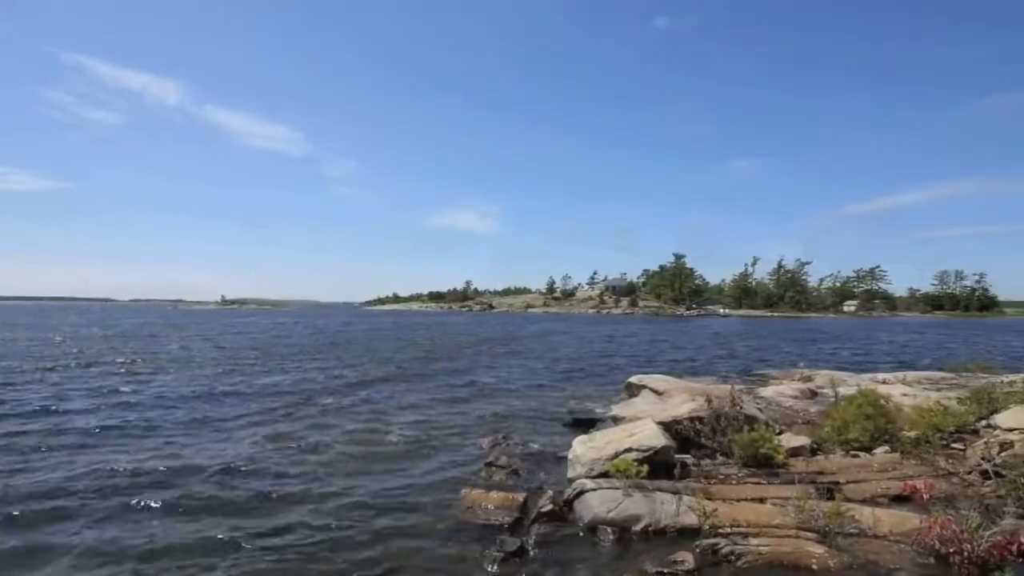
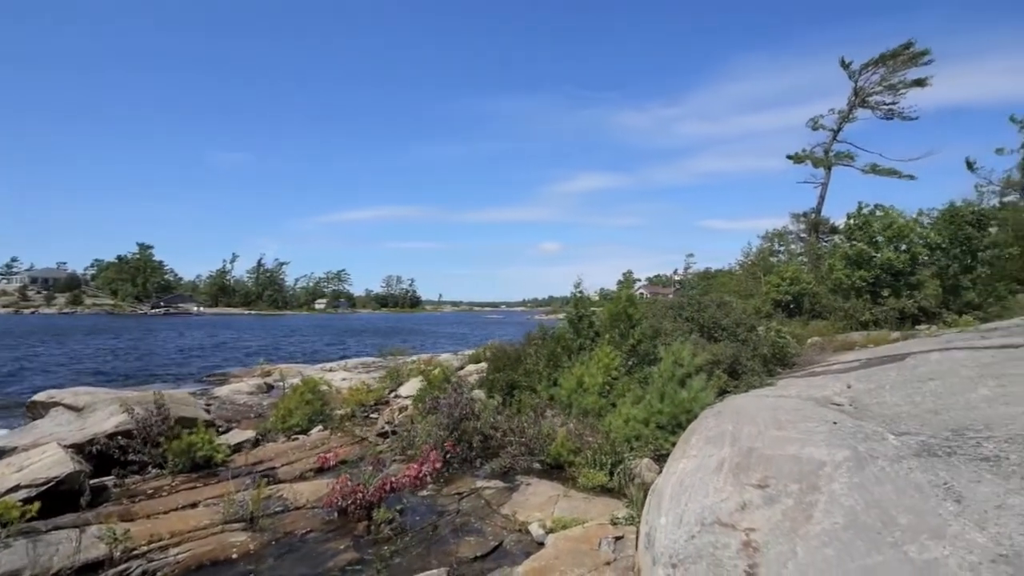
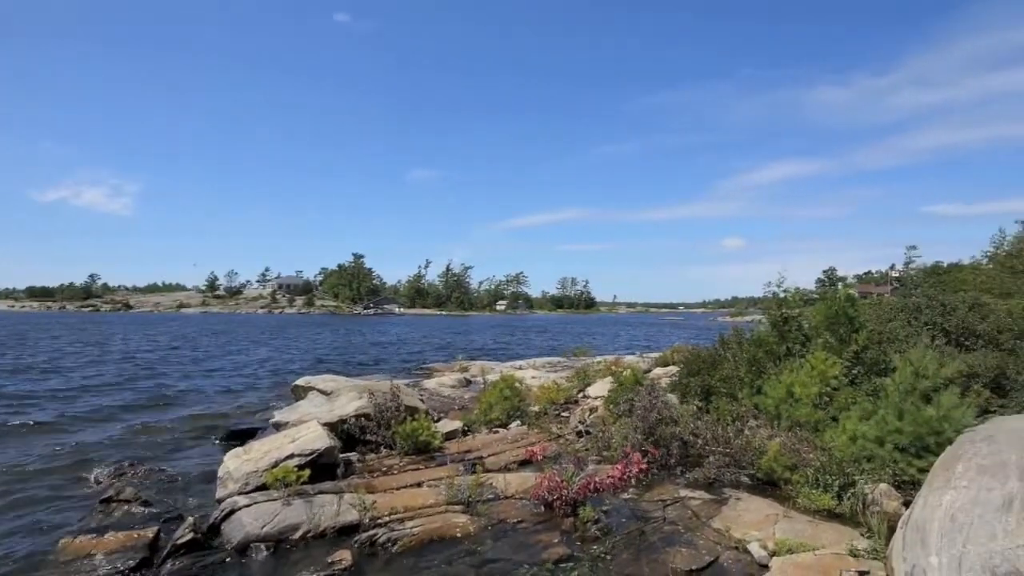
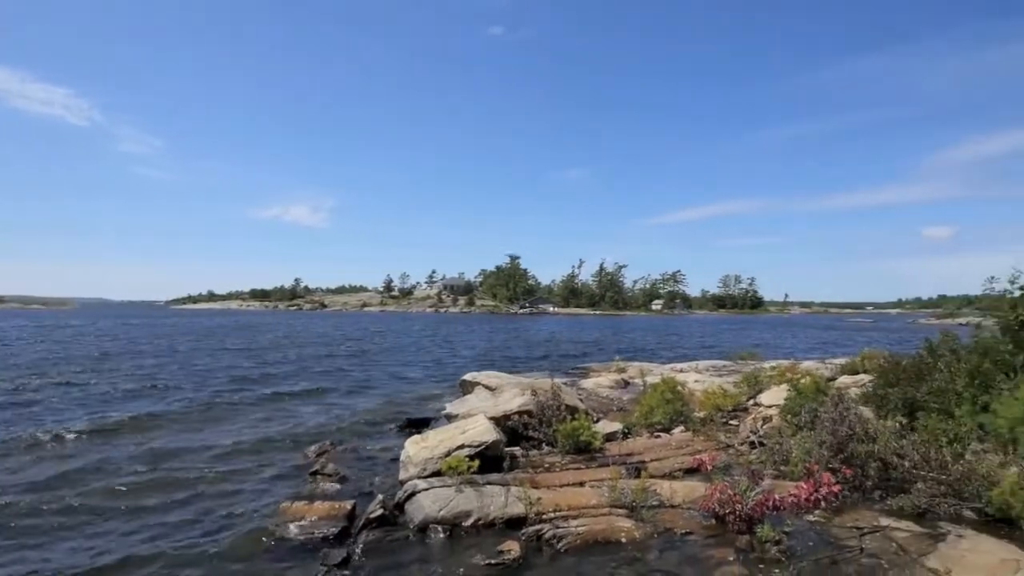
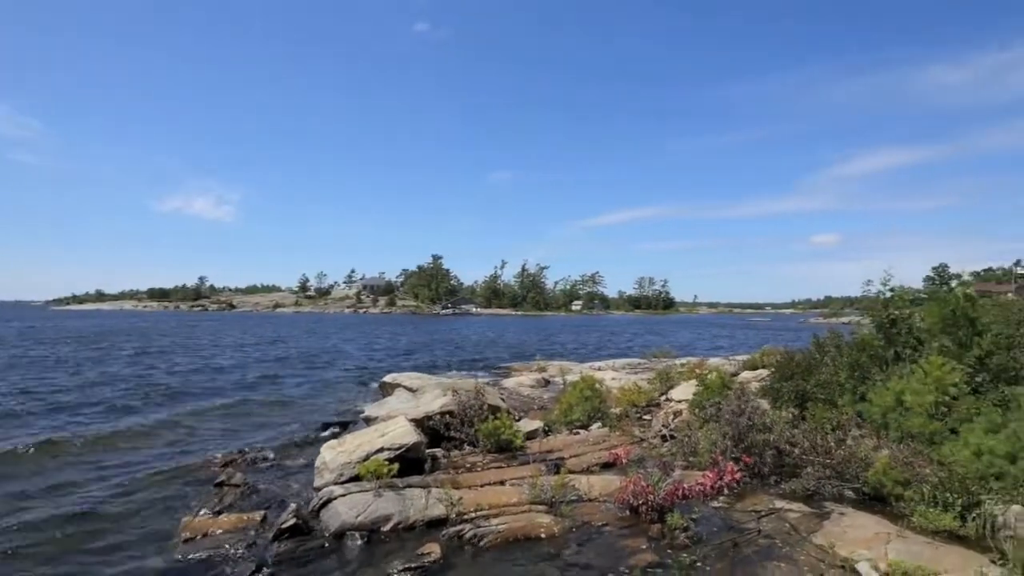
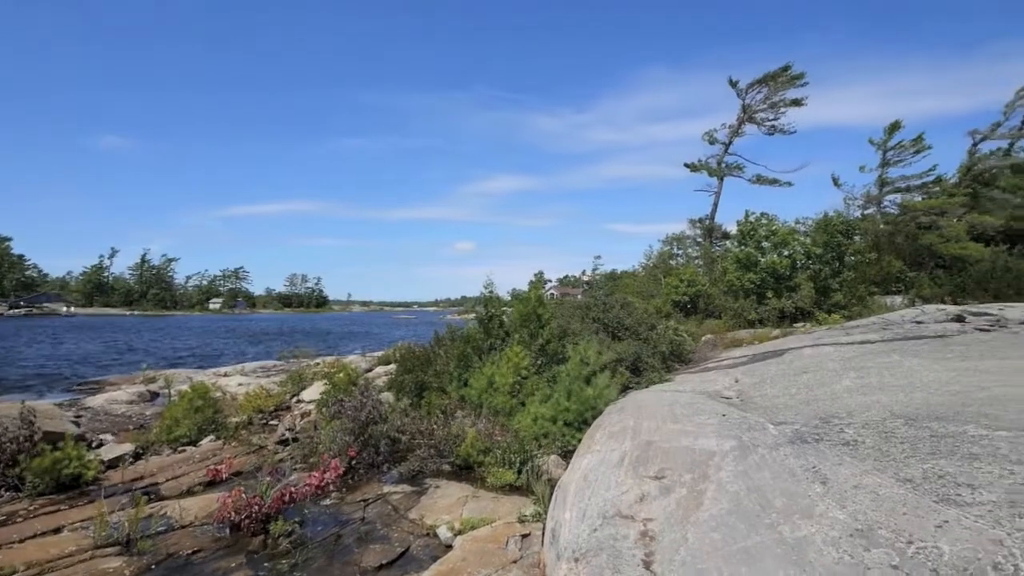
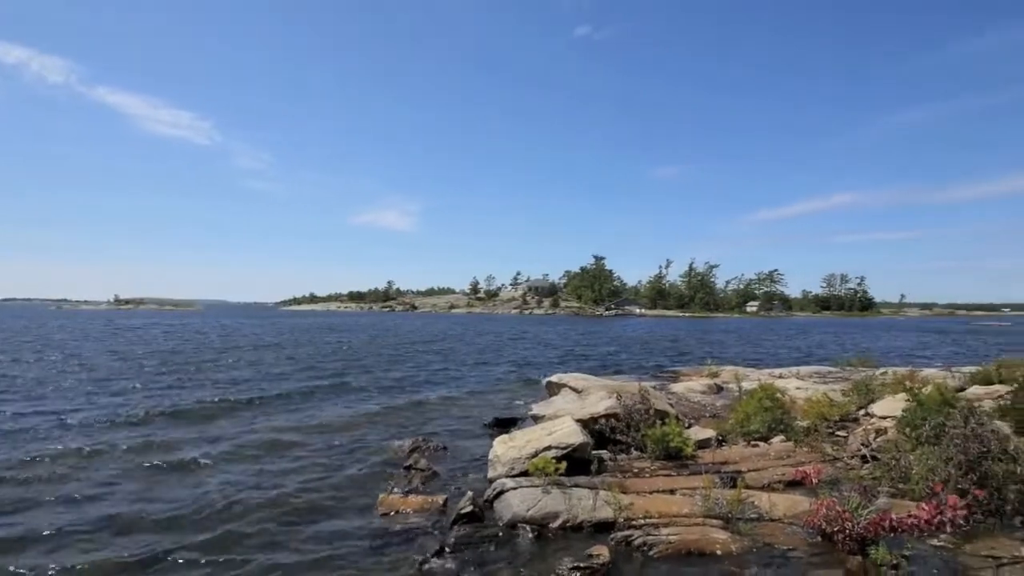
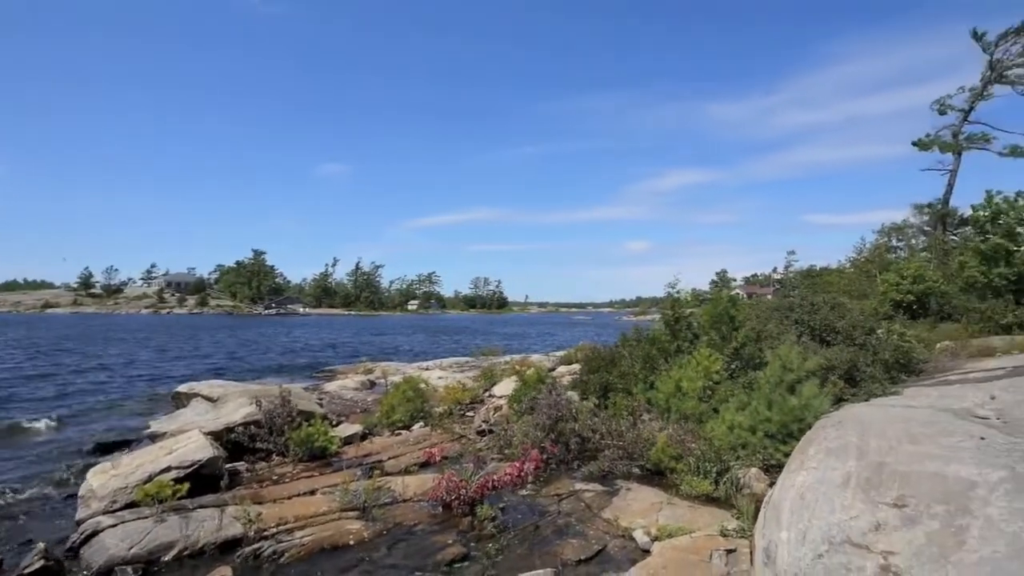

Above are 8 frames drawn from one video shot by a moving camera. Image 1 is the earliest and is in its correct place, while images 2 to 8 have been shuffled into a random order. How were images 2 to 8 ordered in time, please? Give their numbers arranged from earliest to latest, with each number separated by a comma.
7, 4, 5, 3, 8, 2, 6
